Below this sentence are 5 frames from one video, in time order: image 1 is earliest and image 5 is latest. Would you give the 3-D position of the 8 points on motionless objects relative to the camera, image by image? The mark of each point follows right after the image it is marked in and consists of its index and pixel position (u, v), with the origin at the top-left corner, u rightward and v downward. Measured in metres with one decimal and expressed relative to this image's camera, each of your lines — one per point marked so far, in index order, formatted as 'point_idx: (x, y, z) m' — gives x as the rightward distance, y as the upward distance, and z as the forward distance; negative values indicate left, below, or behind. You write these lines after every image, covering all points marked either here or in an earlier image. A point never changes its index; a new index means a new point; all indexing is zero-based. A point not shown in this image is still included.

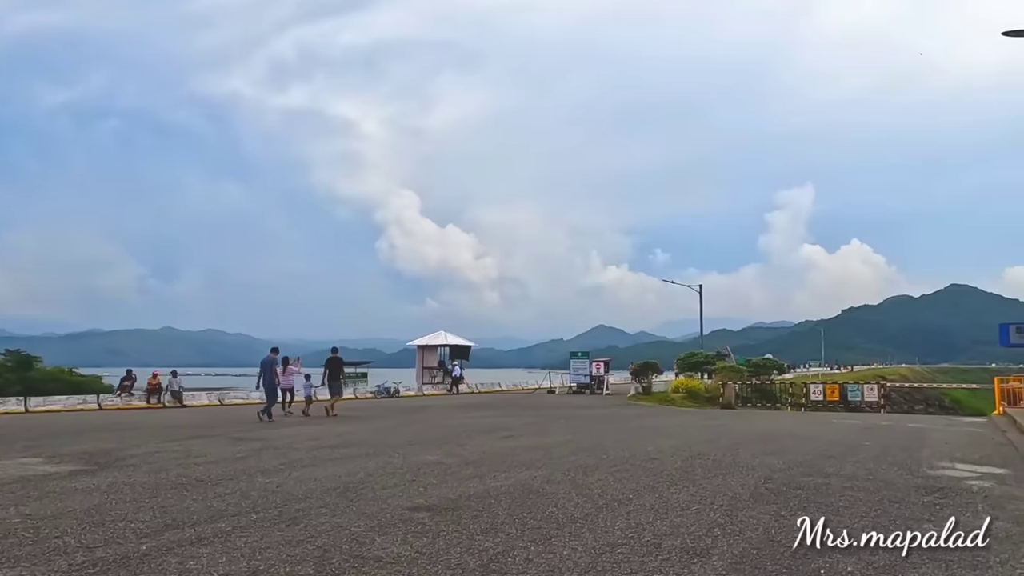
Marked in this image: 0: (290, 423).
0: (-5.3, -3.4, +19.0) m
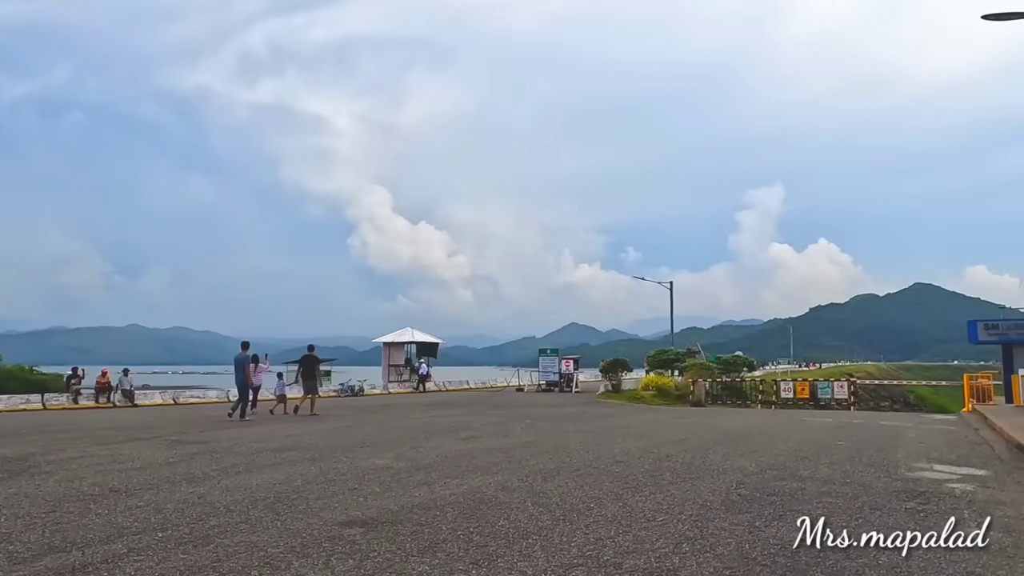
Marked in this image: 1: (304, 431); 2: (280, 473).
0: (-6.2, -3.2, +18.0) m
1: (-4.3, -3.0, +16.0) m
2: (-3.1, -2.4, +10.0) m
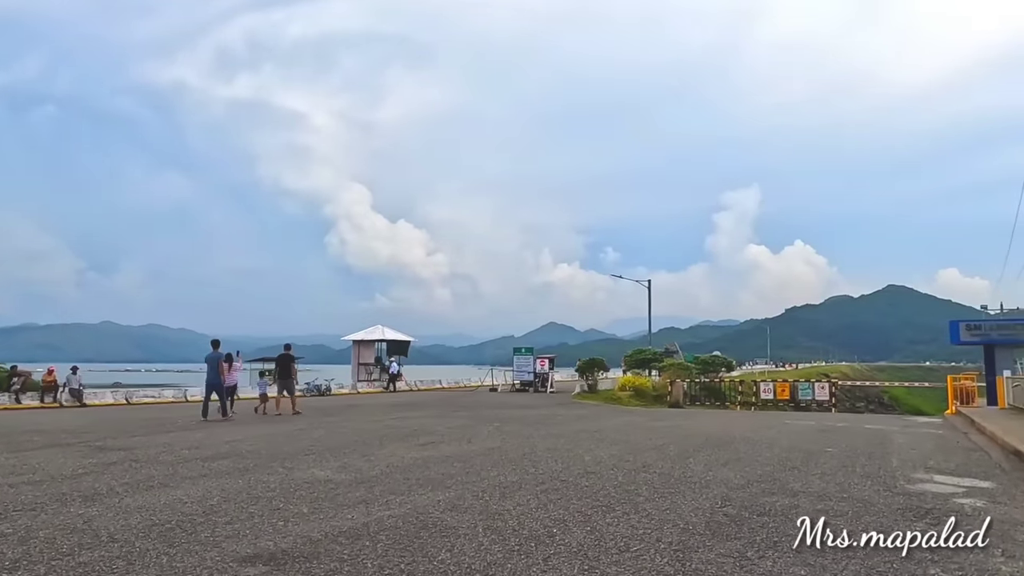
0: (-6.9, -3.0, +16.6) m
1: (-5.0, -2.9, +14.6) m
2: (-3.6, -2.3, +8.7) m
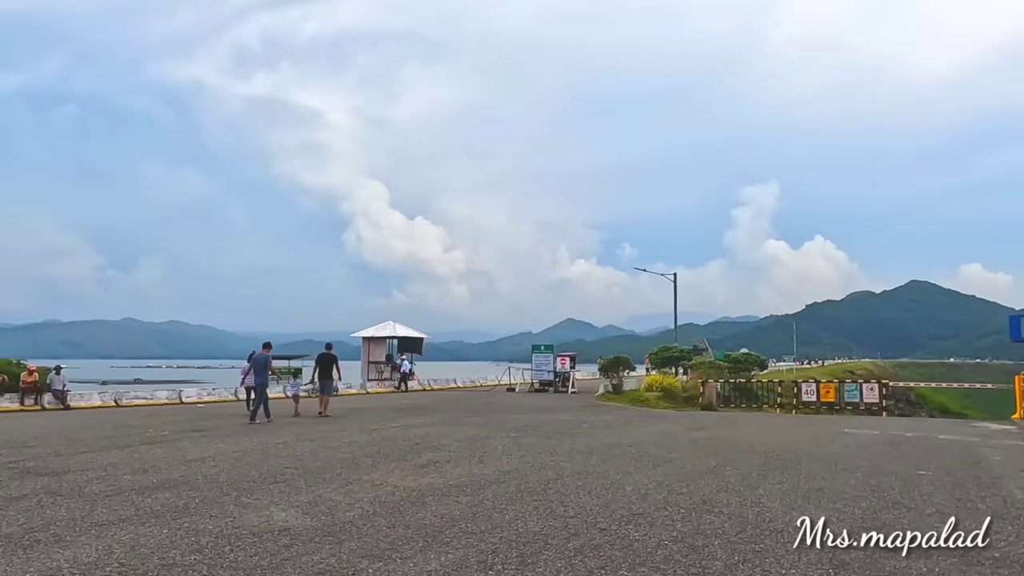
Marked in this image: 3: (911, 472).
0: (-6.6, -2.8, +14.2) m
1: (-4.7, -2.7, +12.2) m
2: (-3.4, -2.1, +6.3) m
3: (+6.1, -2.8, +11.5) m
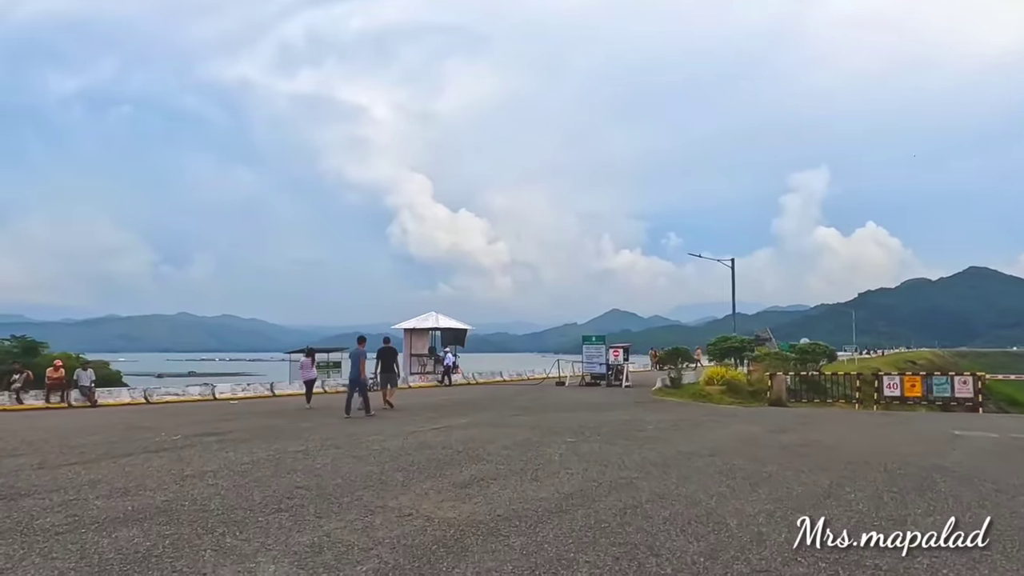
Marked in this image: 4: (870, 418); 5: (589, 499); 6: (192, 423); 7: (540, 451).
0: (-5.6, -2.6, +12.4) m
1: (-3.9, -2.4, +10.3) m
2: (-2.9, -1.9, +4.3) m
3: (+6.8, -2.4, +8.9) m
4: (+9.0, -3.3, +19.1) m
5: (+0.9, -2.3, +8.1) m
6: (-7.2, -3.0, +17.1) m
7: (+0.4, -2.6, +11.9) m
